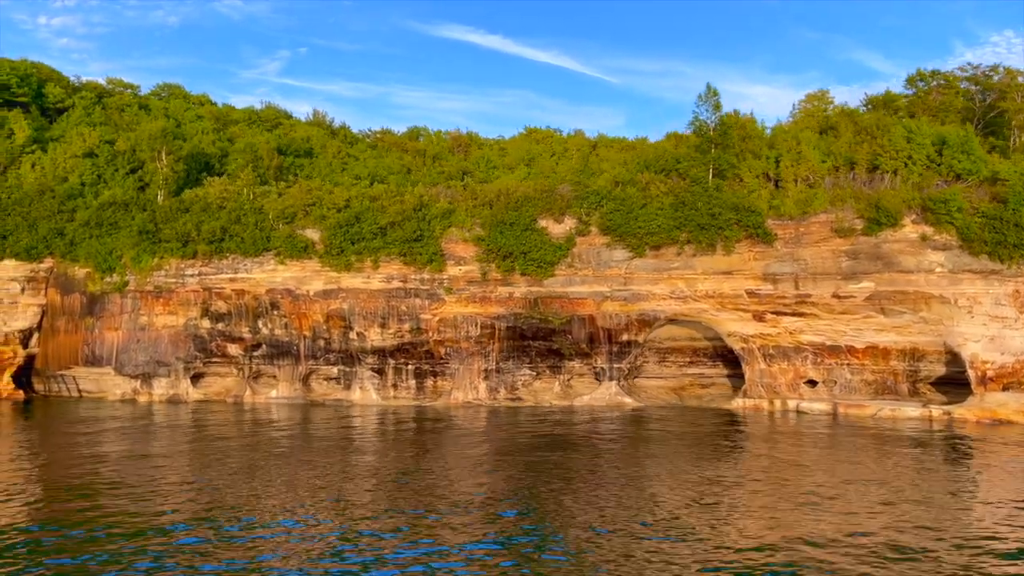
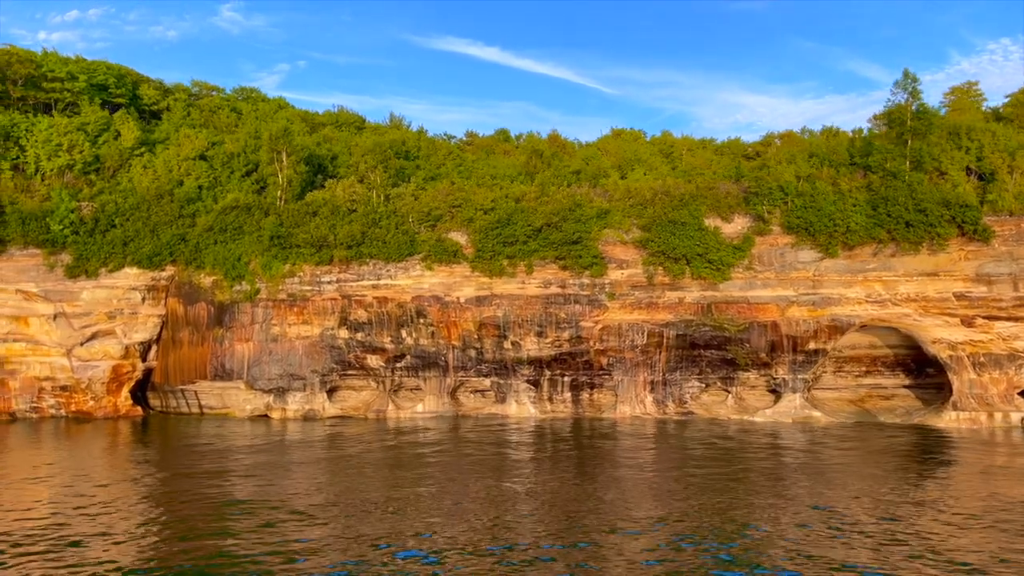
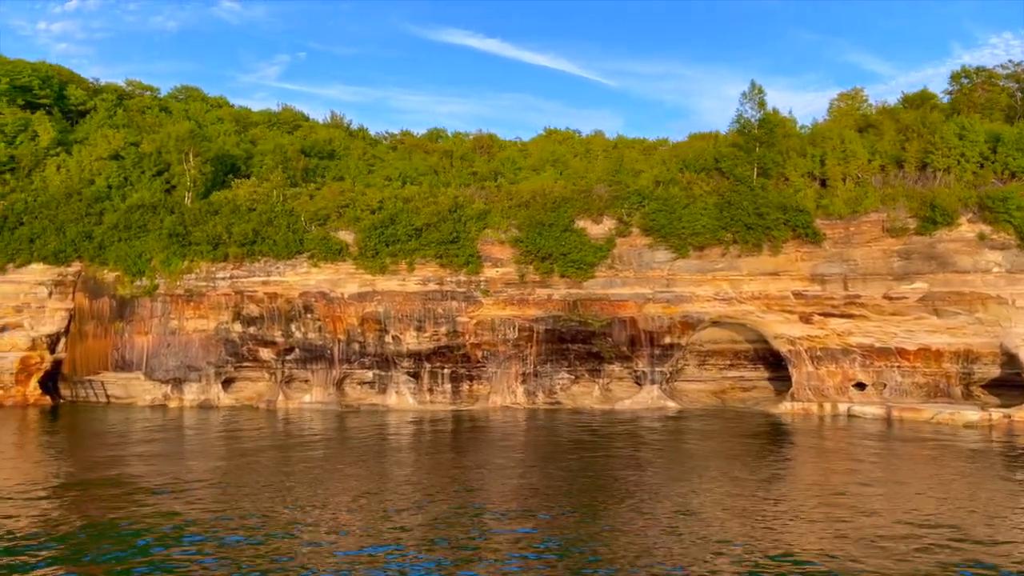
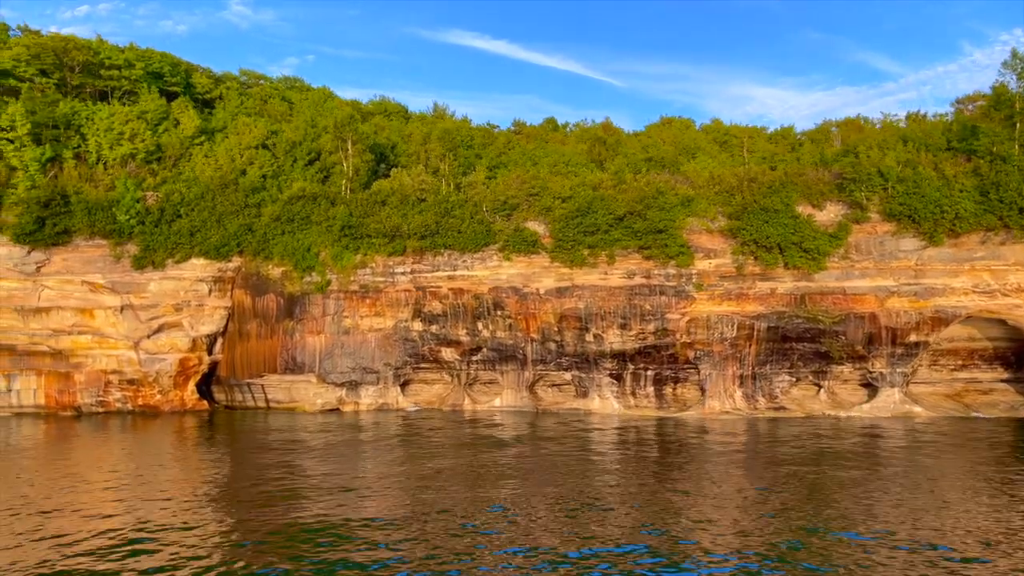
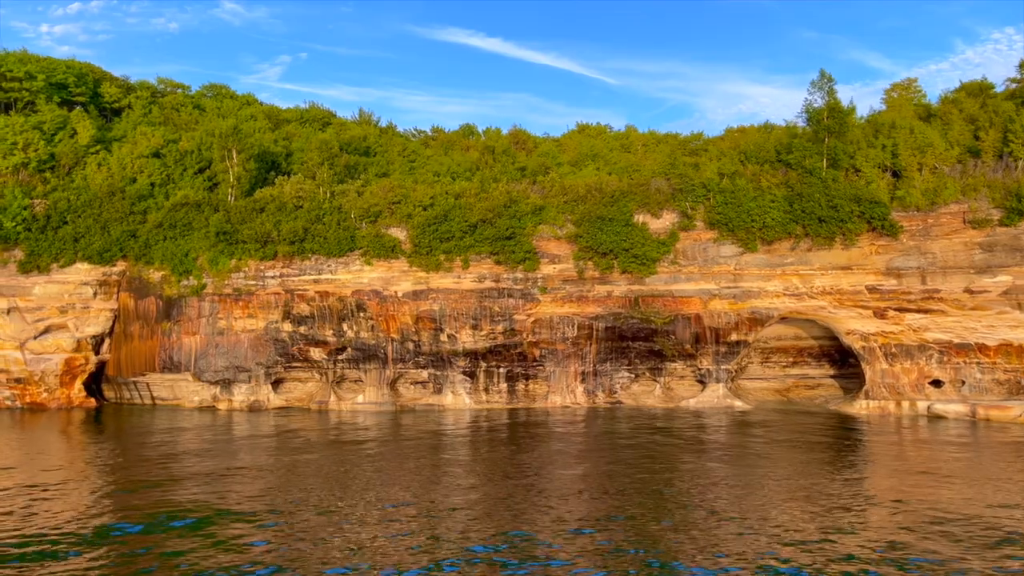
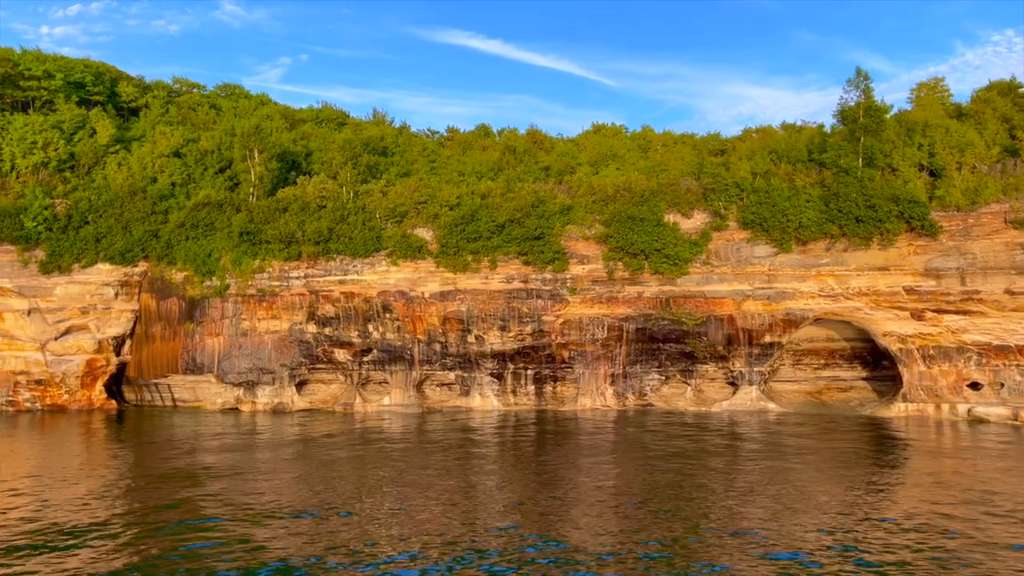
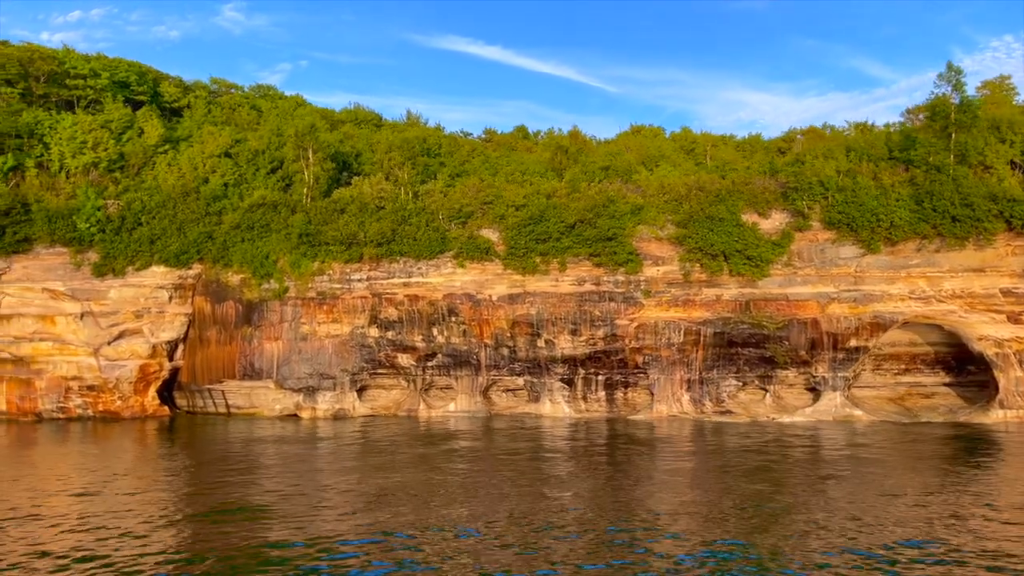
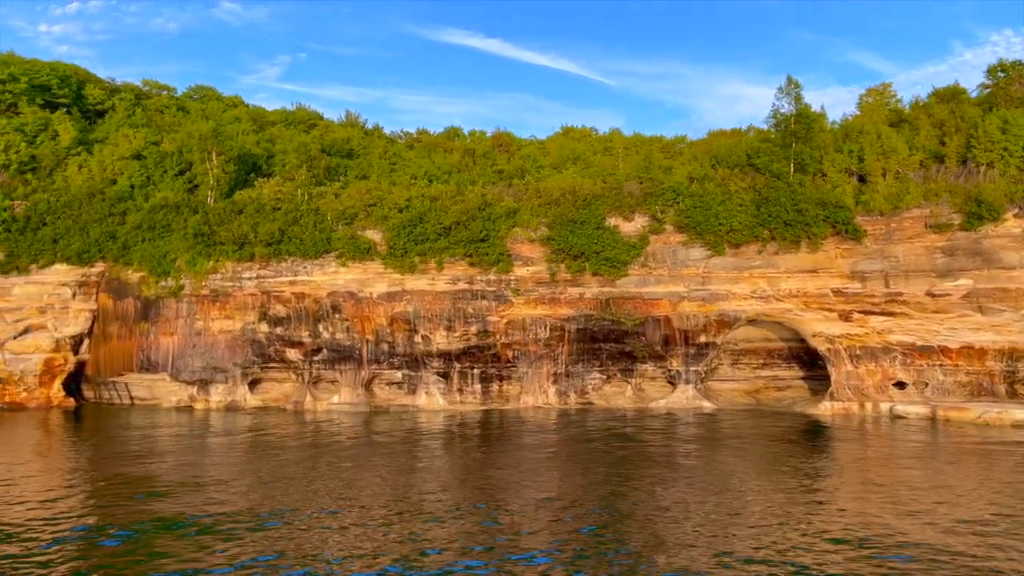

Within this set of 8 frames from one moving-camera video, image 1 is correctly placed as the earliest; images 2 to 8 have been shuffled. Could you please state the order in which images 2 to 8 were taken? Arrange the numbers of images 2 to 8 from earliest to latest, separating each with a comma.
3, 8, 5, 6, 2, 7, 4
